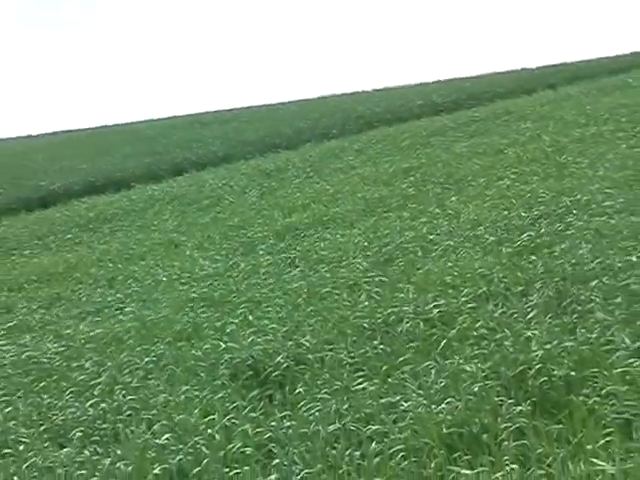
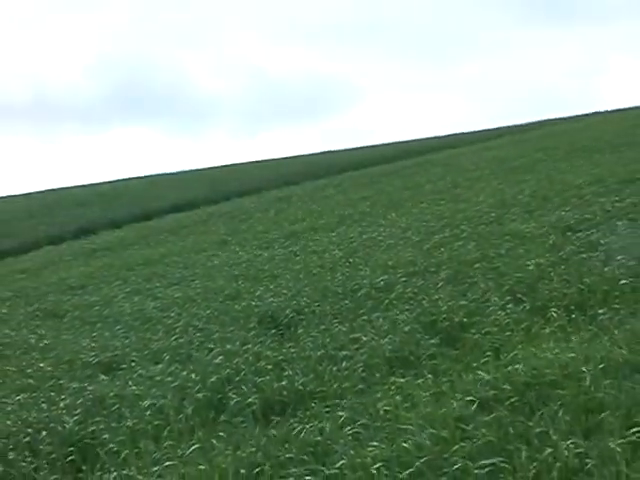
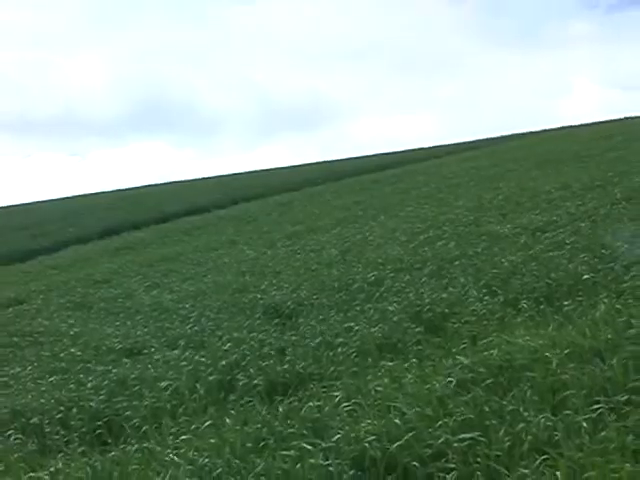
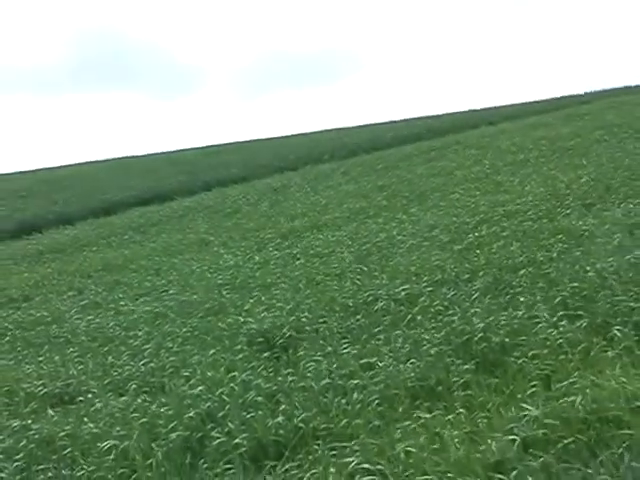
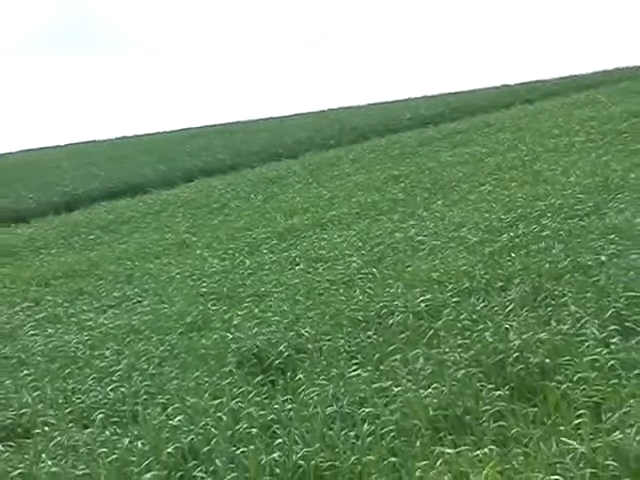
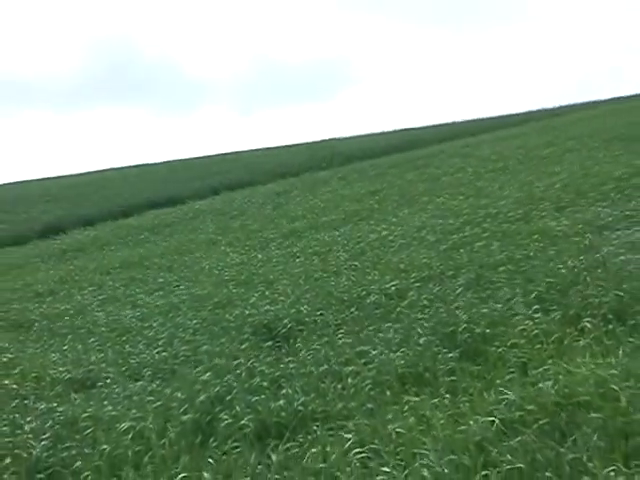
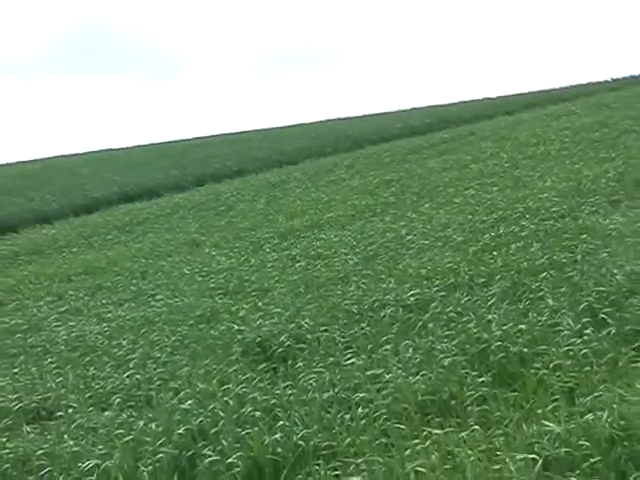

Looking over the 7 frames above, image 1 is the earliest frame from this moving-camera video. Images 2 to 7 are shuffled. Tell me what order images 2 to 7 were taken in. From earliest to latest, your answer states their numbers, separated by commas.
5, 7, 4, 6, 2, 3
